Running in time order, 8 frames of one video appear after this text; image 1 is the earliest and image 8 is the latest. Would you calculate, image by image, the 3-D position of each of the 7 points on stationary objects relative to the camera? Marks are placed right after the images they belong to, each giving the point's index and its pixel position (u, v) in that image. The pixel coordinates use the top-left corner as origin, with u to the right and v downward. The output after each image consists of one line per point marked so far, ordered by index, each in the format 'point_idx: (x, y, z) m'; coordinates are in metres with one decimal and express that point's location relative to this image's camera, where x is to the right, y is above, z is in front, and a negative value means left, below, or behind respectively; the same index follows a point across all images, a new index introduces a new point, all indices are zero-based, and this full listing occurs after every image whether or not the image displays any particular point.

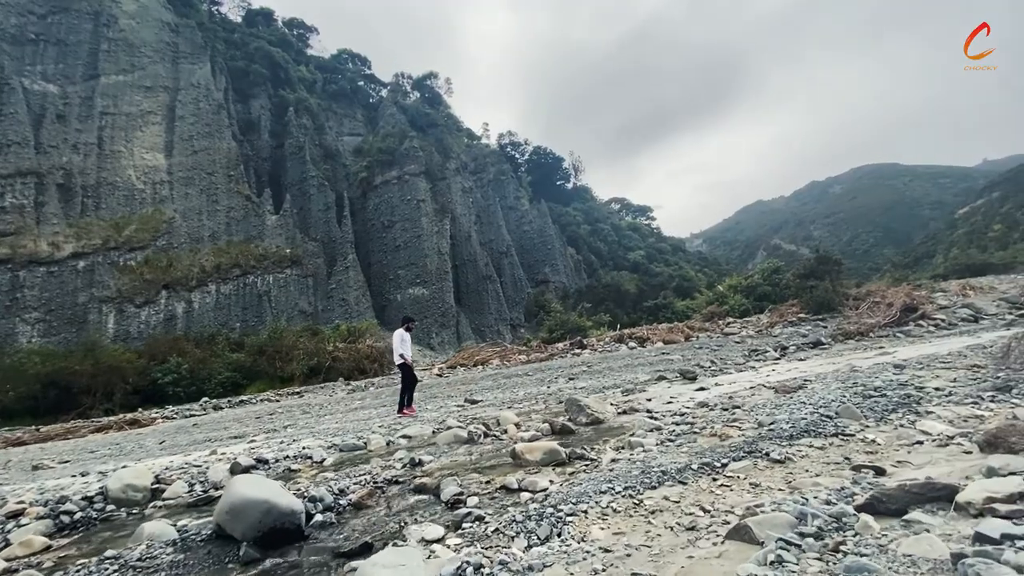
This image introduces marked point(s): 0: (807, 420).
0: (+2.8, -1.2, +4.5) m
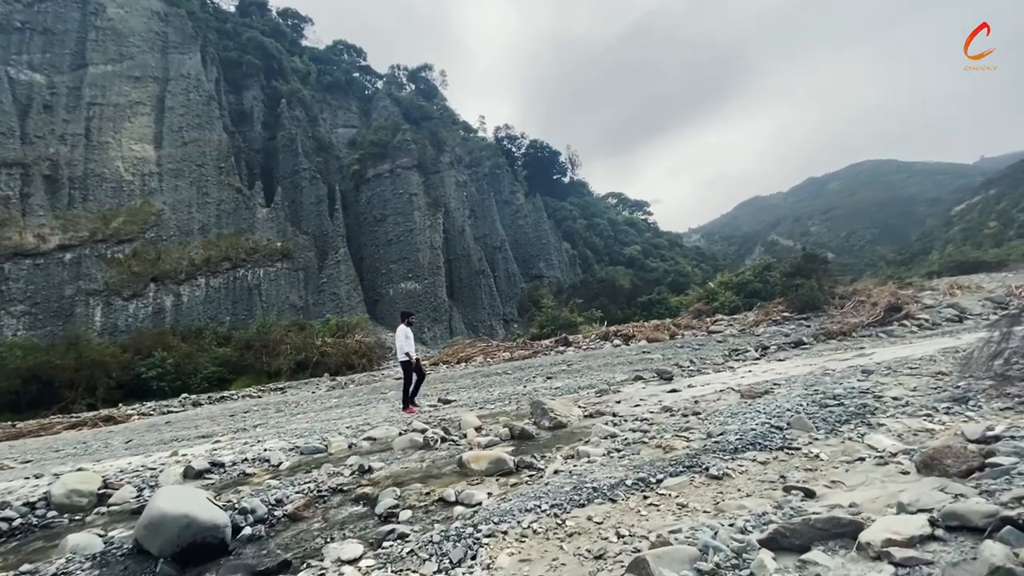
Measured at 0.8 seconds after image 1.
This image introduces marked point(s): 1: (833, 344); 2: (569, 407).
0: (+2.2, -1.3, +4.4) m
1: (+8.4, -1.5, +12.5) m
2: (+0.9, -1.9, +7.7) m
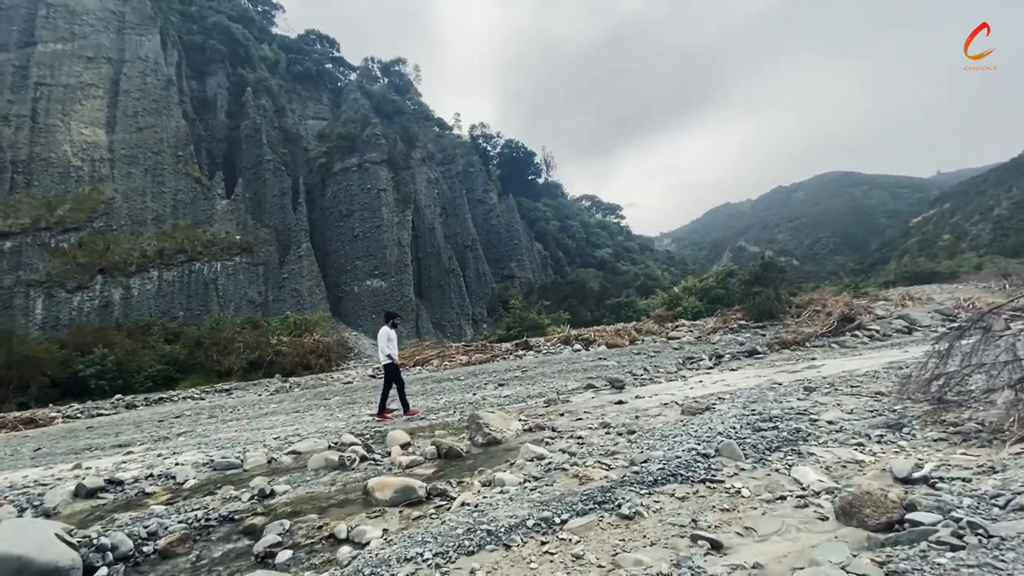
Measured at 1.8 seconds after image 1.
0: (+1.4, -1.4, +4.0) m
1: (+7.1, -1.7, +12.5) m
2: (-0.1, -2.0, +7.3) m
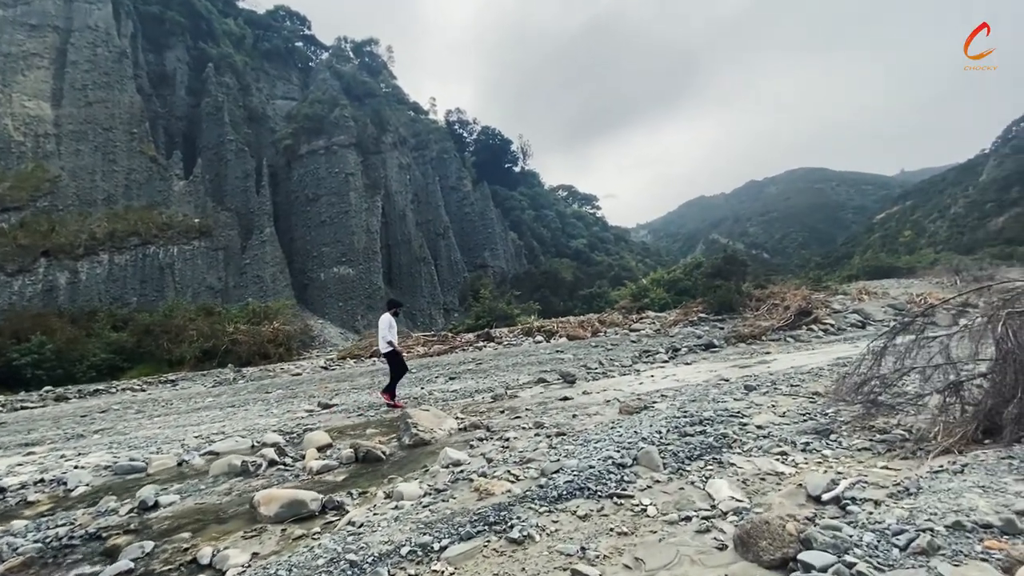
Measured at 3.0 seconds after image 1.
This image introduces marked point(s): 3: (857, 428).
0: (+0.7, -1.4, +3.7) m
1: (+5.9, -1.6, +12.5) m
2: (-1.0, -1.9, +6.9) m
3: (+2.9, -1.2, +4.1) m
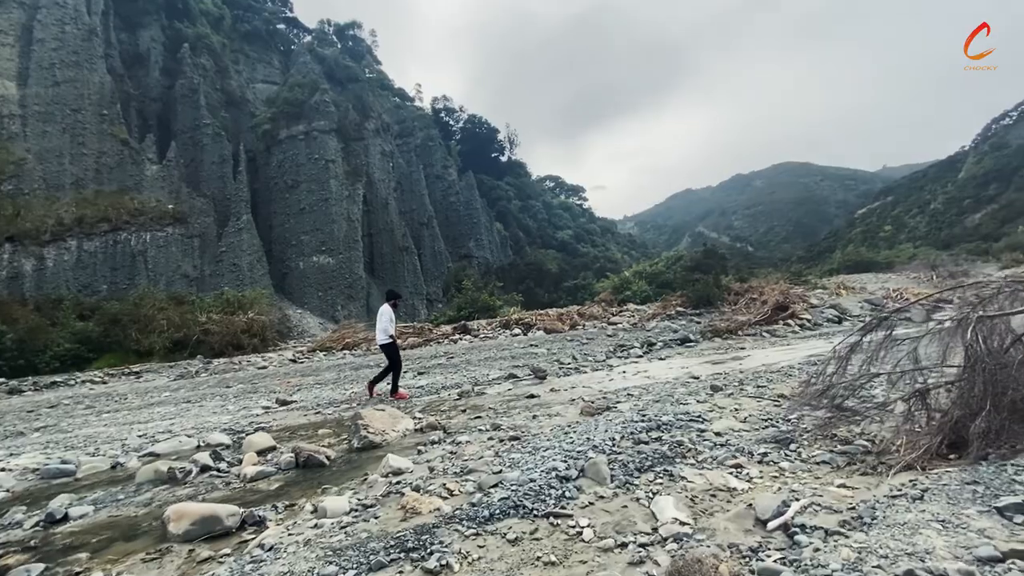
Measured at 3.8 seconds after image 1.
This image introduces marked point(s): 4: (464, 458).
0: (+0.2, -1.4, +3.4) m
1: (+5.2, -1.4, +12.3) m
2: (-1.6, -1.8, +6.6) m
3: (+2.5, -1.2, +3.9) m
4: (-0.5, -1.6, +4.4) m
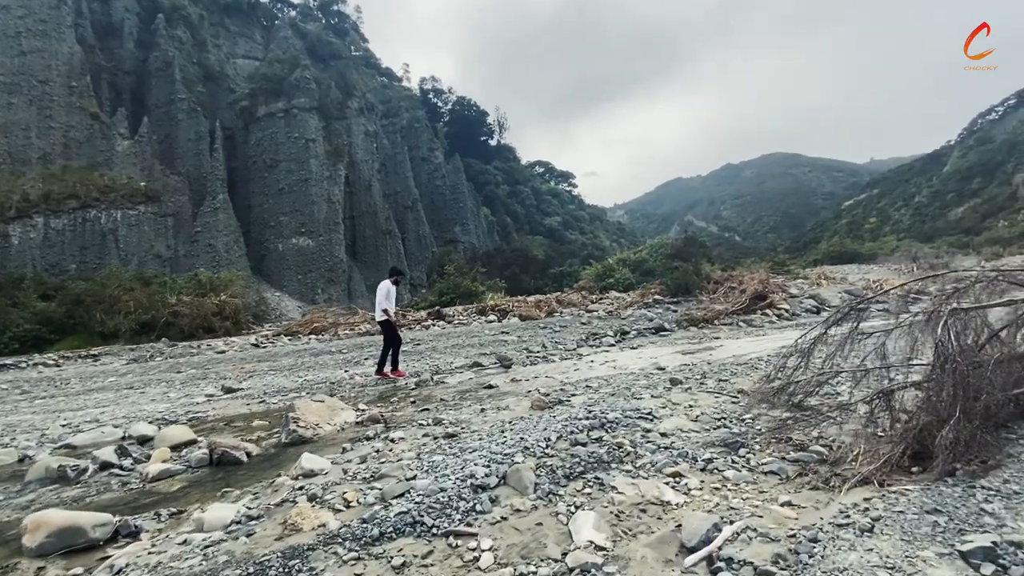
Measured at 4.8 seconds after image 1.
0: (-0.4, -1.3, +3.0) m
1: (+4.5, -1.1, +12.0) m
2: (-2.2, -1.5, +6.1) m
3: (+1.9, -1.1, +3.5) m
4: (-1.1, -1.4, +3.9) m
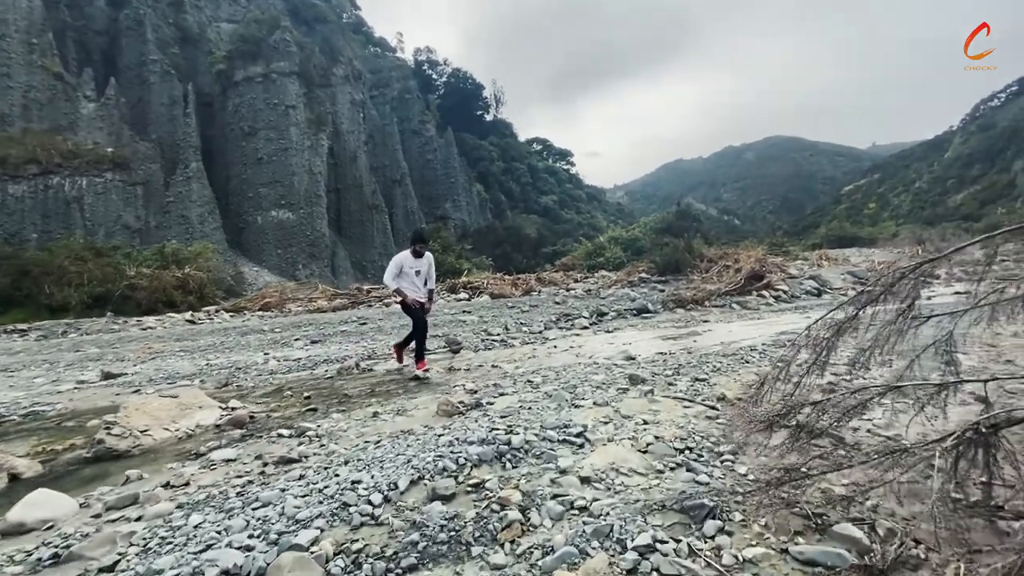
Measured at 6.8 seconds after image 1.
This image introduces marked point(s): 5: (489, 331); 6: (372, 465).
0: (-1.2, -1.0, +1.5) m
1: (+3.6, -0.6, +10.5) m
2: (-3.0, -1.1, +4.6) m
3: (+1.1, -0.9, +2.0) m
4: (-1.9, -1.1, +2.5) m
5: (-0.5, -0.8, +9.3) m
6: (-0.8, -1.0, +2.6) m
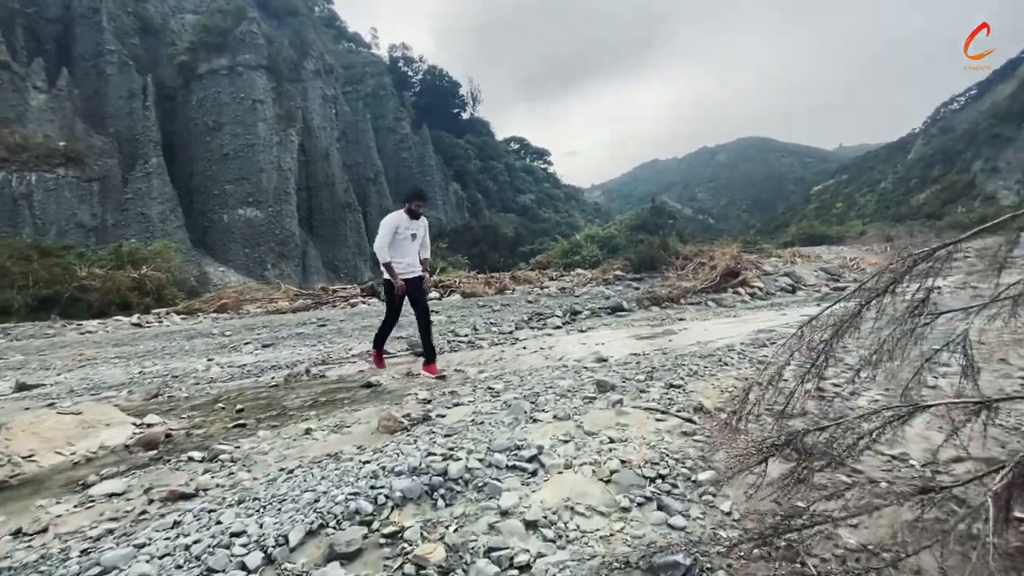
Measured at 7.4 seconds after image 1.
0: (-1.4, -1.0, +1.0) m
1: (+3.0, -0.5, +10.2) m
2: (-3.4, -1.1, +4.0) m
3: (+0.8, -0.8, +1.6) m
4: (-2.2, -1.1, +1.9) m
5: (-1.1, -0.8, +8.8) m
6: (-1.1, -1.0, +2.1) m
